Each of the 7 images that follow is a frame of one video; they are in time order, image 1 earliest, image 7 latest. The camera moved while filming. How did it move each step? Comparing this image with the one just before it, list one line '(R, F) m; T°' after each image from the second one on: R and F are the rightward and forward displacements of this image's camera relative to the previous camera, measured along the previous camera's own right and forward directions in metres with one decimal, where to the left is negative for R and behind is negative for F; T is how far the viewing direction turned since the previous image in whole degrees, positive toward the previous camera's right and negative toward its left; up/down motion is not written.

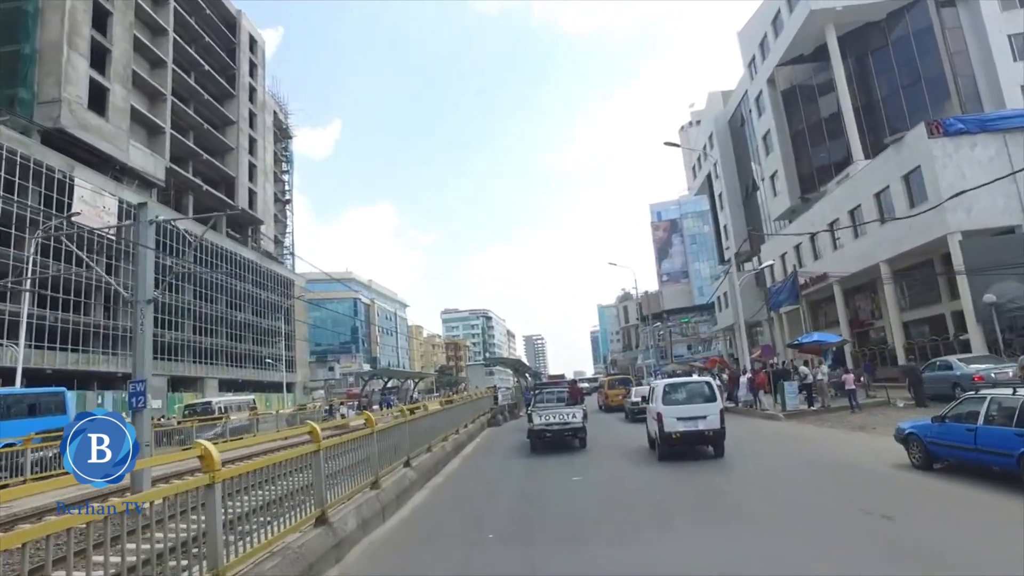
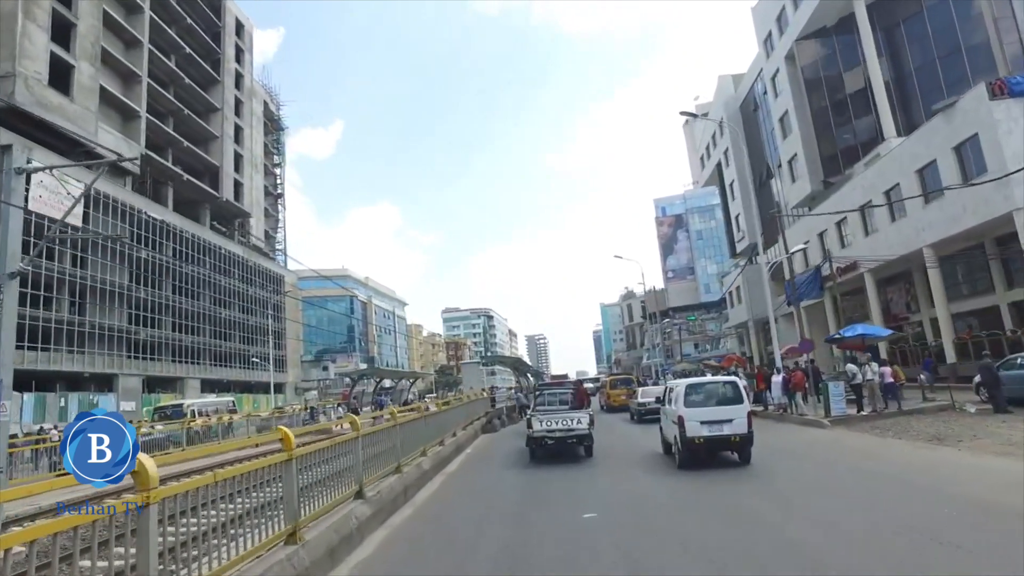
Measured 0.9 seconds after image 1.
(+0.1, +1.4) m; 0°
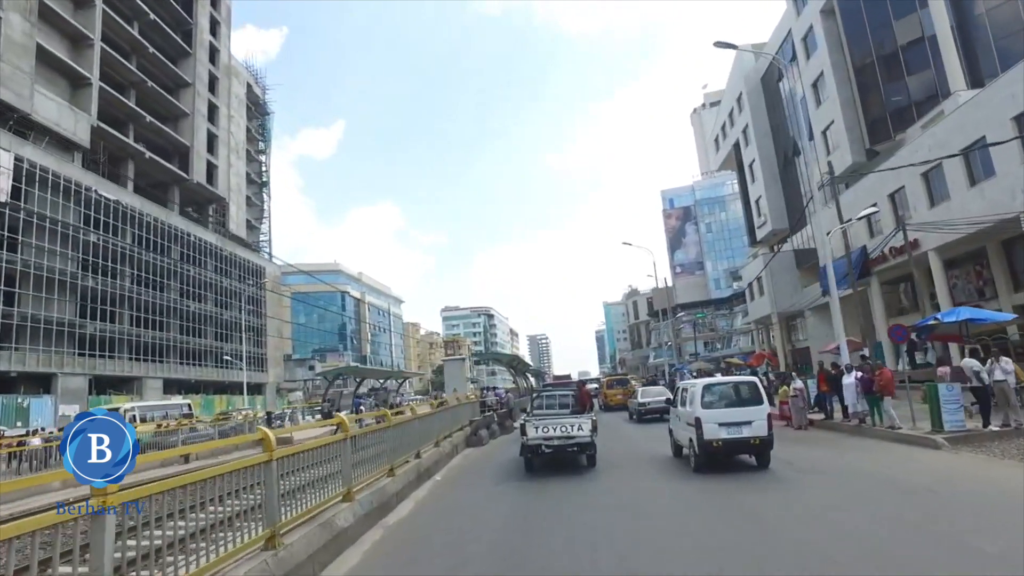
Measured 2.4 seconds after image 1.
(+0.2, +2.3) m; 0°
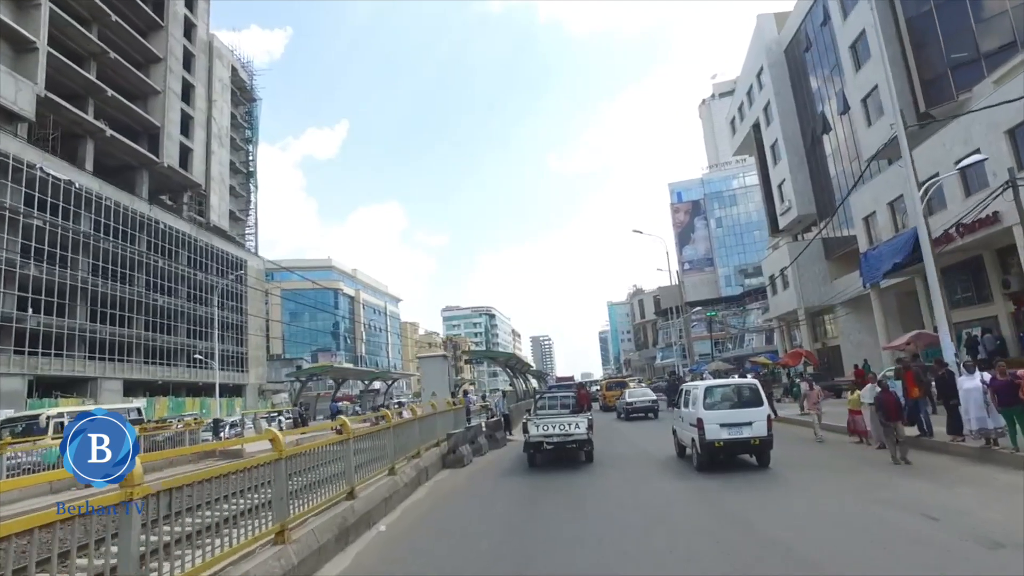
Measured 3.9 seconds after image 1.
(+0.2, +2.0) m; 0°
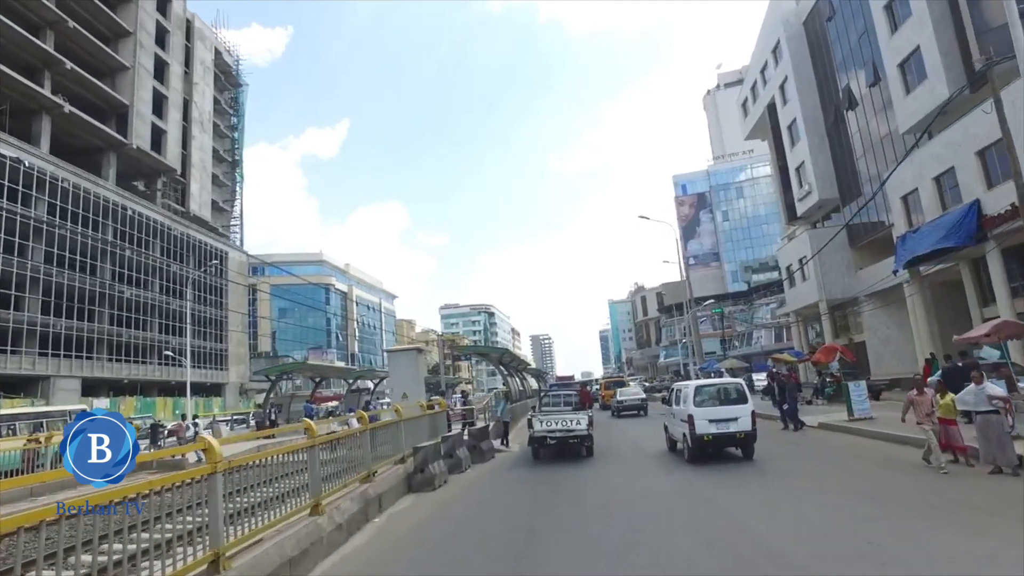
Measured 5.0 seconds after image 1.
(+0.1, +1.6) m; 0°
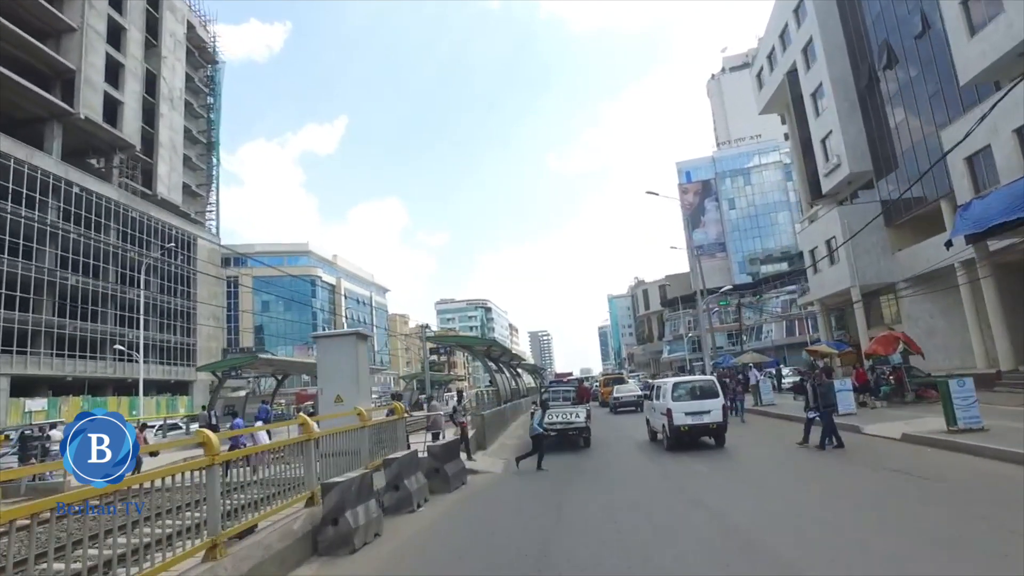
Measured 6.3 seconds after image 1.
(+0.2, +2.0) m; 0°
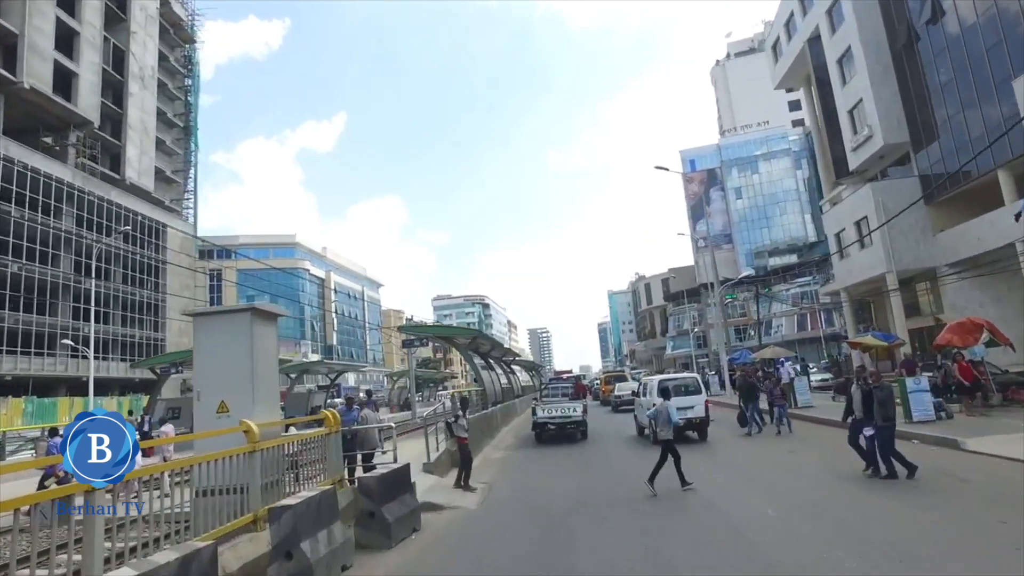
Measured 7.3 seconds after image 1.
(+0.2, +1.7) m; 0°
